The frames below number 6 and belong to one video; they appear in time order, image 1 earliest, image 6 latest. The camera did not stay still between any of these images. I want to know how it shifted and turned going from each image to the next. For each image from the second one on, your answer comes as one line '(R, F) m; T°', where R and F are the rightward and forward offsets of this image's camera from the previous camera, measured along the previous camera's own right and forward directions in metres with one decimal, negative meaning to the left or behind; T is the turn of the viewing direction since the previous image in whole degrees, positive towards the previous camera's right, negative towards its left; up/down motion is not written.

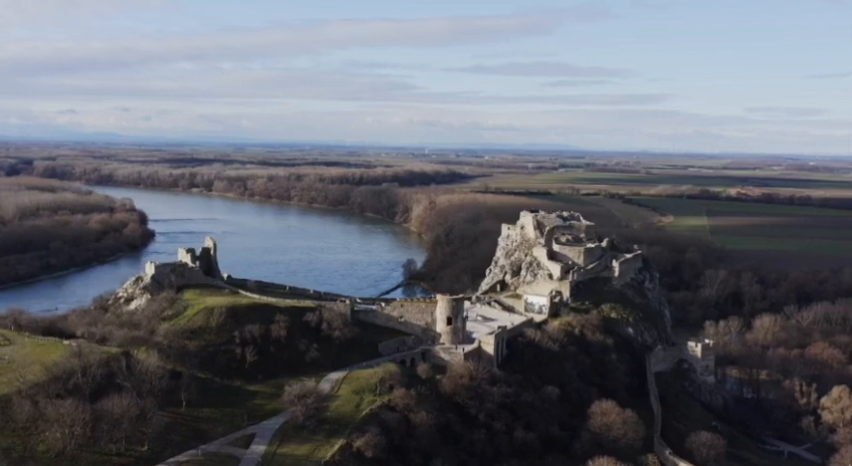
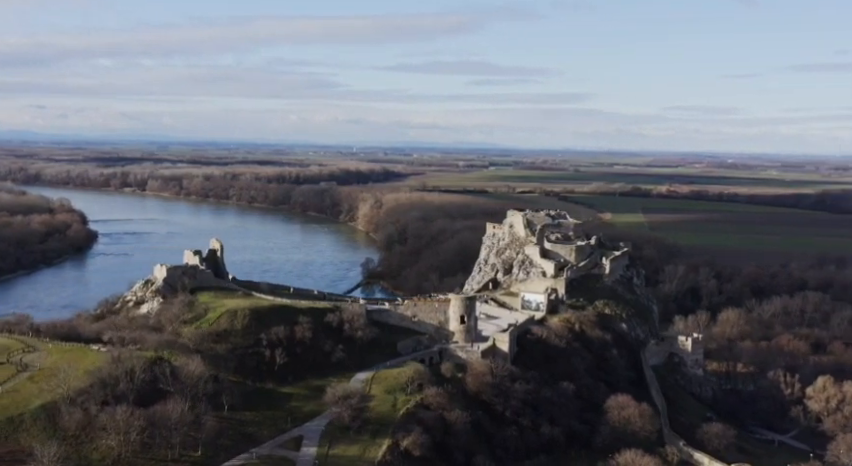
(-3.3, -0.1) m; +5°
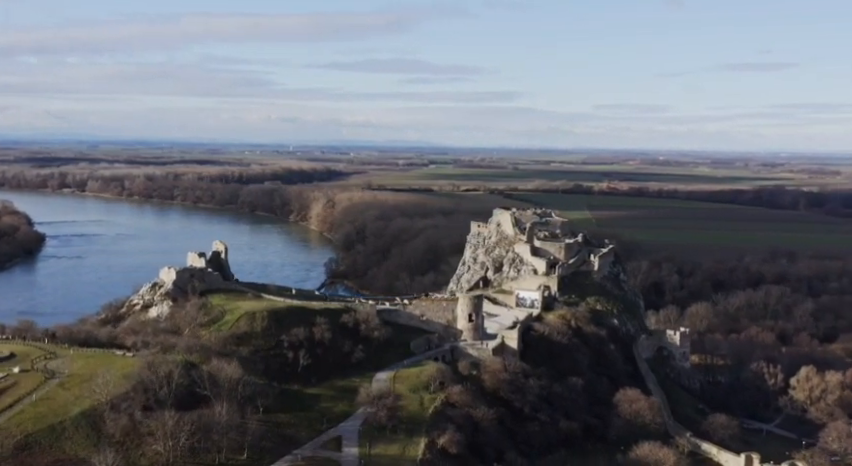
(-2.8, -0.2) m; +4°
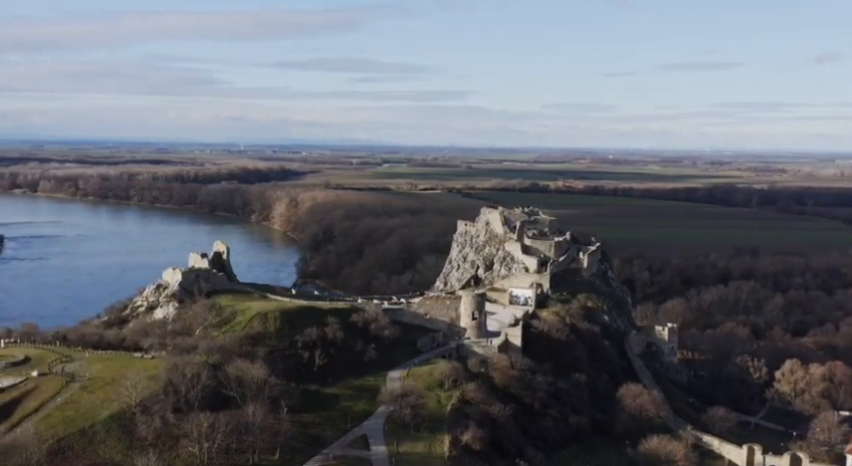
(-2.0, -0.2) m; +3°
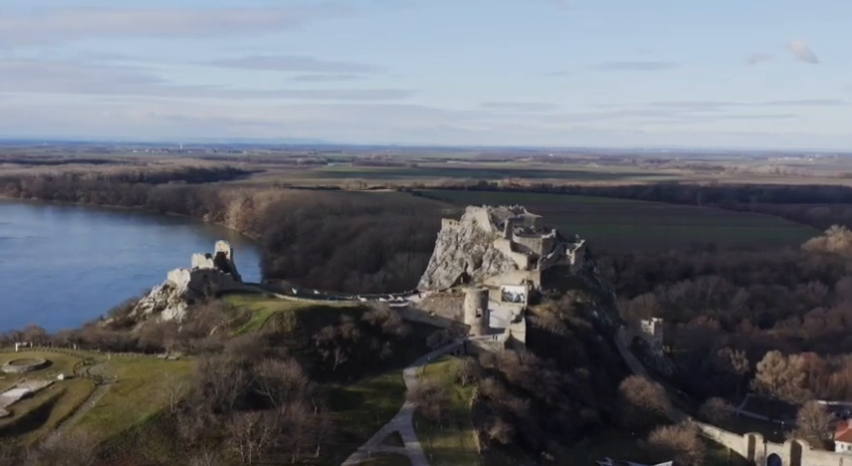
(-2.5, -0.2) m; +4°
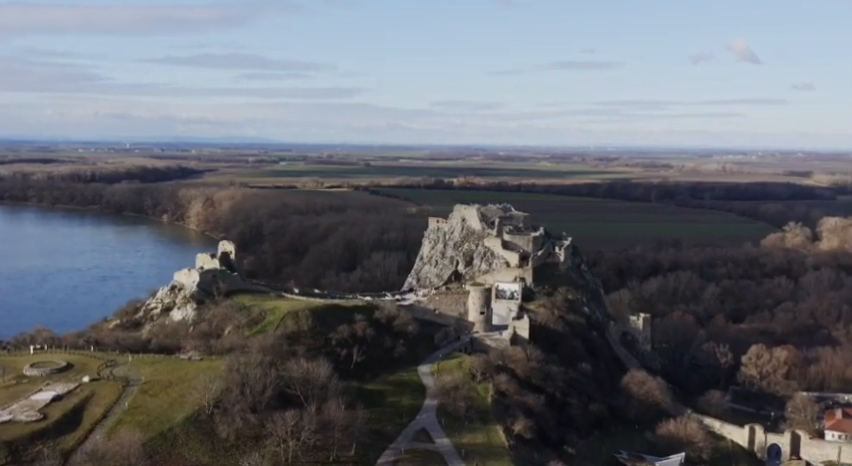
(-2.2, -0.2) m; +3°
